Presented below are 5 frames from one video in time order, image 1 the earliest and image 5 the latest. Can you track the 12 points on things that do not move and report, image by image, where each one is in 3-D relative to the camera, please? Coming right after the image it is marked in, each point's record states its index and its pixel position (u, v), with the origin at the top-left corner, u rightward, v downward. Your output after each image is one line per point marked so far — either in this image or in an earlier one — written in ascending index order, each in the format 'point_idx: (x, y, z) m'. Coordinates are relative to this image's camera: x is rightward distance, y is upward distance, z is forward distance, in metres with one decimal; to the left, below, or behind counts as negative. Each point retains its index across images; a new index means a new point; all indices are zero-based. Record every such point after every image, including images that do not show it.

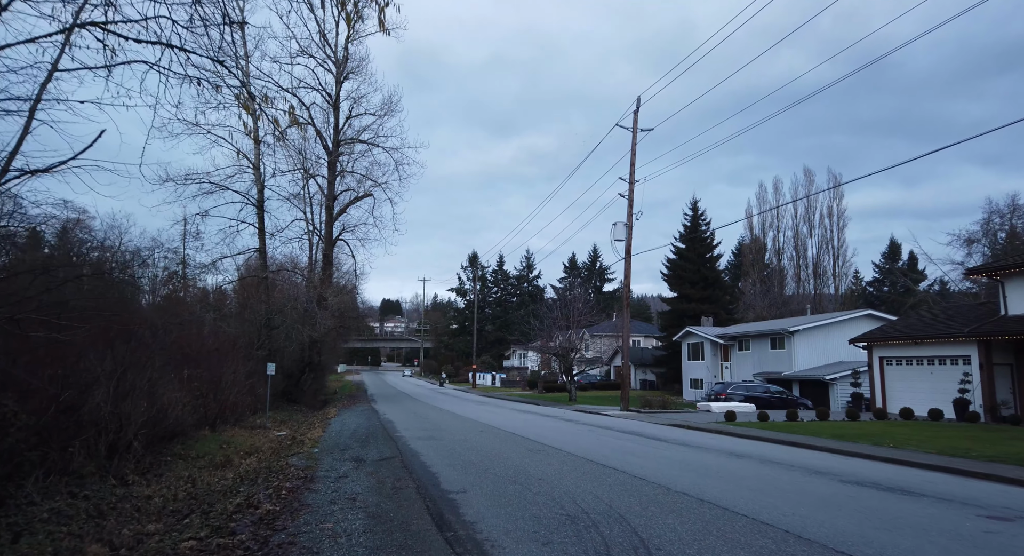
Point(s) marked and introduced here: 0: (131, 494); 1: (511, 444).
0: (-6.1, -3.5, +11.3) m
1: (0.0, -3.3, +14.1) m
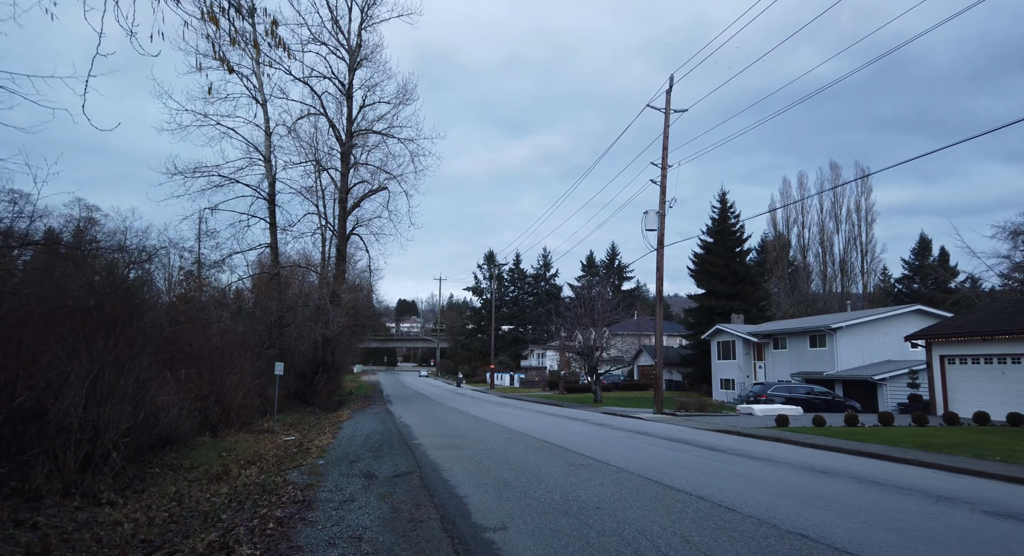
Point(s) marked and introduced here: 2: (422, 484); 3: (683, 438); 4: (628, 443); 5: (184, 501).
0: (-5.5, -3.2, +9.4) m
1: (+0.6, -3.0, +12.1) m
2: (-1.2, -2.8, +9.6) m
3: (+3.9, -3.7, +16.3) m
4: (+2.4, -3.4, +14.8) m
5: (-5.5, -3.8, +11.9) m
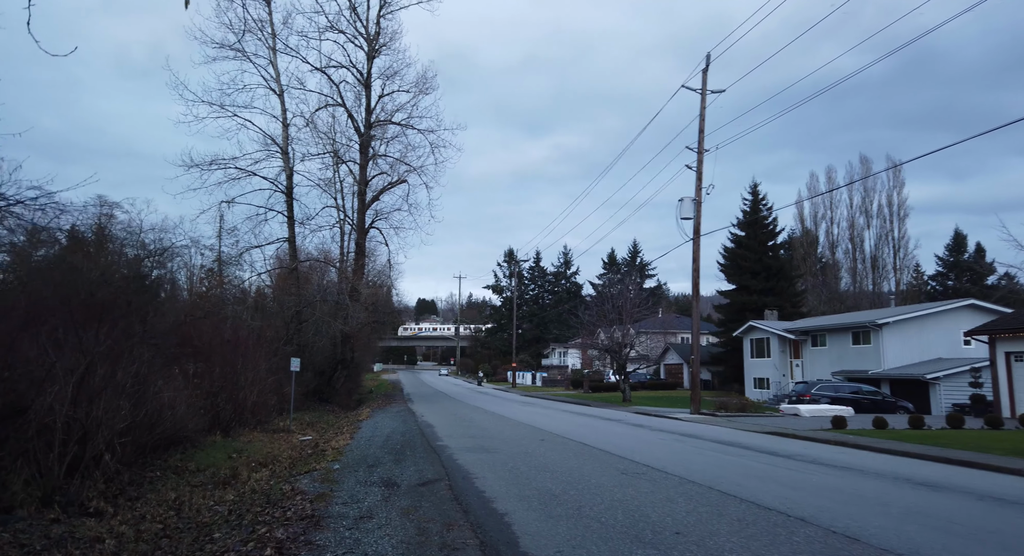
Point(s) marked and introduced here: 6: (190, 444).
0: (-5.0, -2.9, +8.1) m
1: (+1.2, -2.7, +10.6) m
2: (-0.7, -2.5, +8.1) m
3: (+4.6, -3.4, +14.7) m
4: (+3.0, -3.1, +13.3) m
5: (-4.9, -3.5, +10.6) m
6: (-7.3, -3.7, +16.0) m
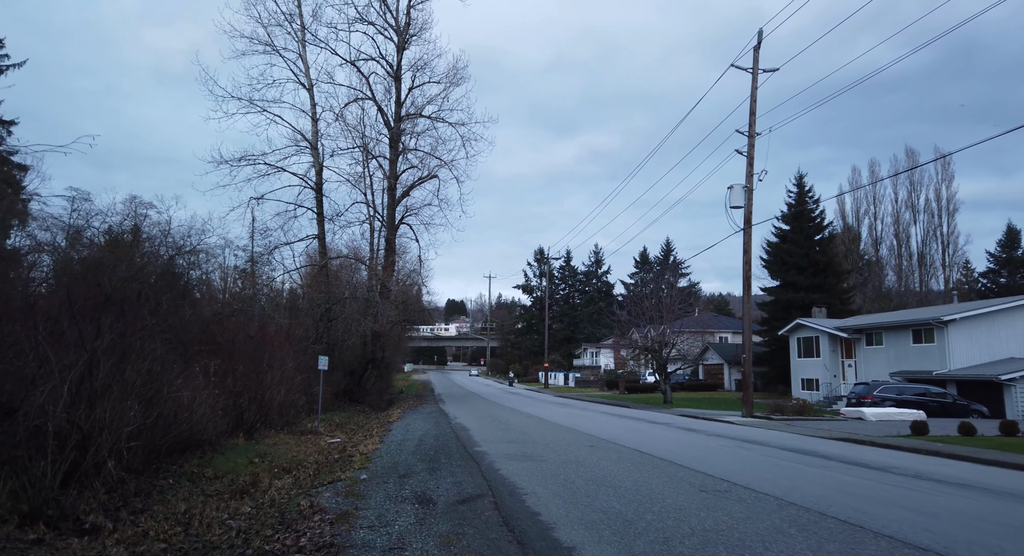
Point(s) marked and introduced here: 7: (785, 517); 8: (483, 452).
0: (-4.4, -2.7, +6.9) m
1: (+1.9, -2.5, +9.1) m
2: (-0.1, -2.3, +6.7) m
3: (+5.4, -3.2, +13.1) m
4: (+3.8, -2.9, +11.7) m
5: (-4.3, -3.3, +9.4) m
6: (-6.3, -3.5, +14.8) m
7: (+2.3, -2.1, +6.1) m
8: (-0.5, -3.0, +12.3) m
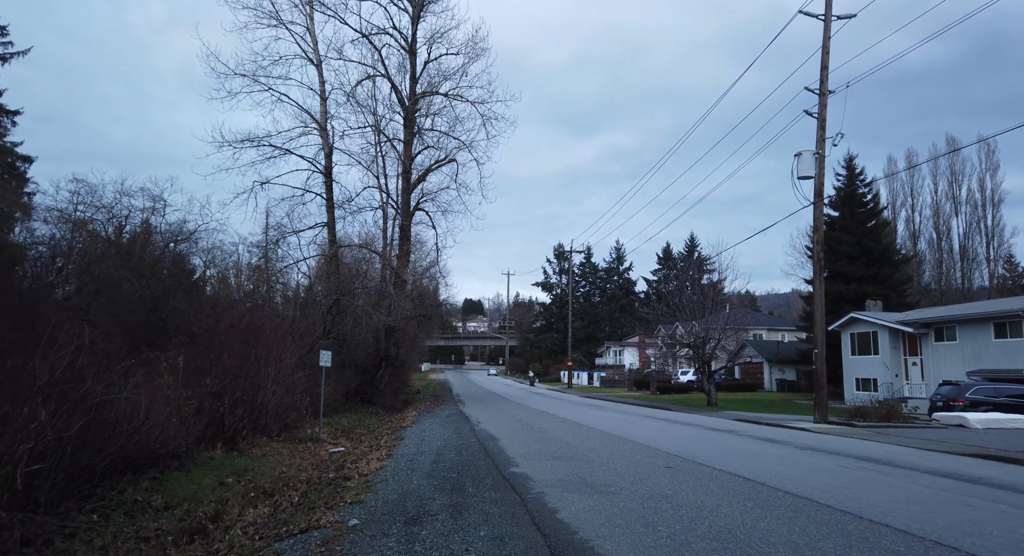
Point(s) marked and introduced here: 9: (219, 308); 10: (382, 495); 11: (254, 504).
0: (-3.9, -2.2, +3.6) m
1: (+2.4, -2.0, +5.7) m
2: (+0.4, -1.8, +3.4) m
3: (+6.1, -2.6, +9.7) m
4: (+4.5, -2.4, +8.3) m
5: (-3.7, -2.8, +6.1) m
6: (-5.6, -3.1, +11.6) m
7: (+2.8, -1.6, +2.7) m
8: (+0.2, -2.5, +9.0) m
9: (-6.8, -0.7, +16.3) m
10: (-1.5, -2.5, +8.2) m
11: (-3.9, -3.4, +10.6) m
